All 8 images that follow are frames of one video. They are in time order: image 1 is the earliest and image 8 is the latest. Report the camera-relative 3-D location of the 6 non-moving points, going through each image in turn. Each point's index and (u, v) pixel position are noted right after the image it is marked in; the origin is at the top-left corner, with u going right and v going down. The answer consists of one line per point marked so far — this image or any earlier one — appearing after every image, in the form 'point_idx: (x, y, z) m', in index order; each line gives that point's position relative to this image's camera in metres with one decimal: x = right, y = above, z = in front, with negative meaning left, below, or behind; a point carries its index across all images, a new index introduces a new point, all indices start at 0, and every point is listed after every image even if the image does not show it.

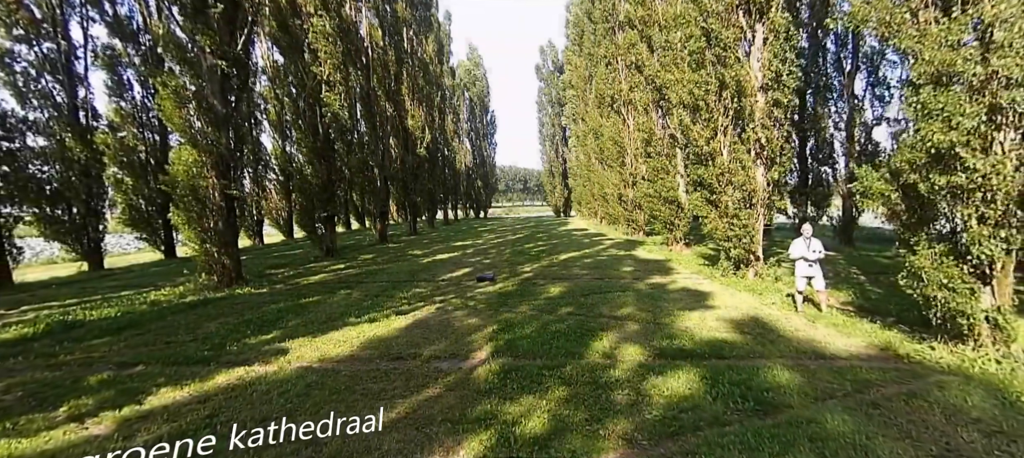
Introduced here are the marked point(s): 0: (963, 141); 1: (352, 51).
0: (+5.0, +1.0, +4.7) m
1: (-6.8, +7.6, +17.7) m
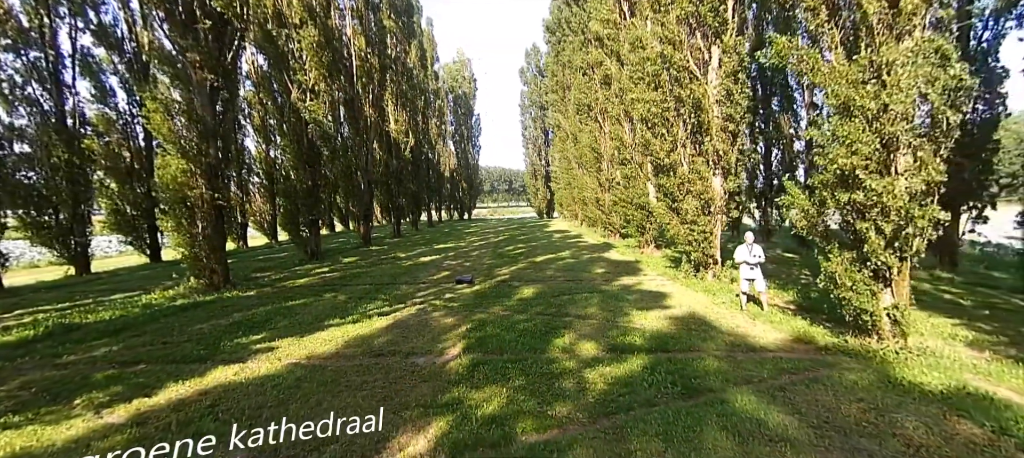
0: (+4.5, +0.8, +5.6) m
1: (-7.6, +7.4, +18.2) m
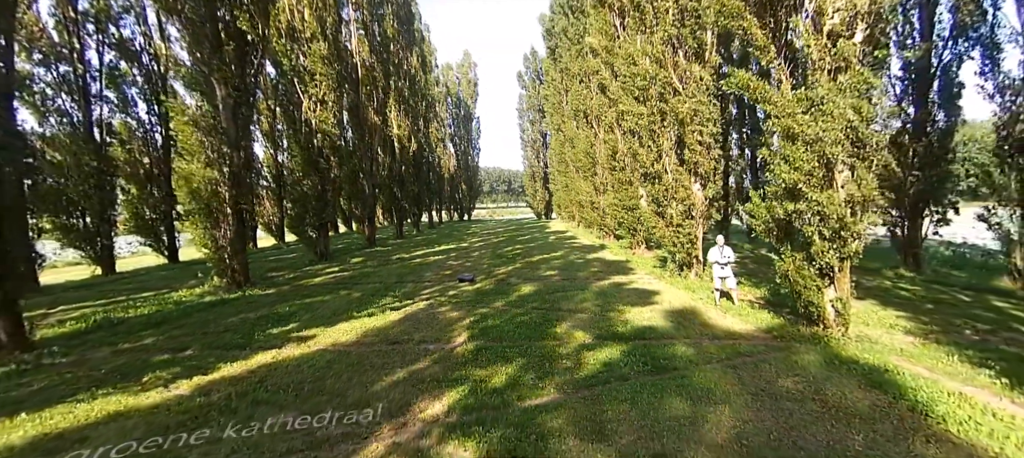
0: (+4.5, +0.8, +6.6) m
1: (-7.7, +7.3, +19.2) m
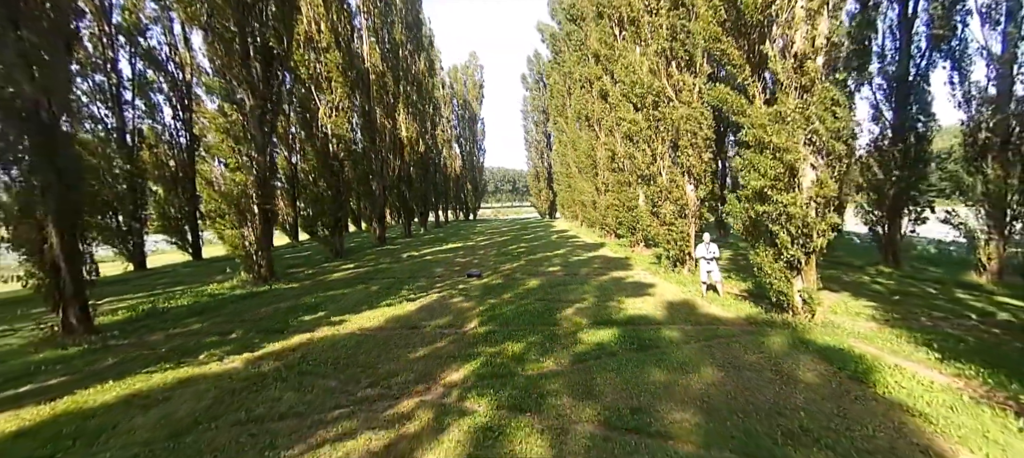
0: (+4.6, +0.8, +7.5) m
1: (-7.5, +7.4, +20.2) m
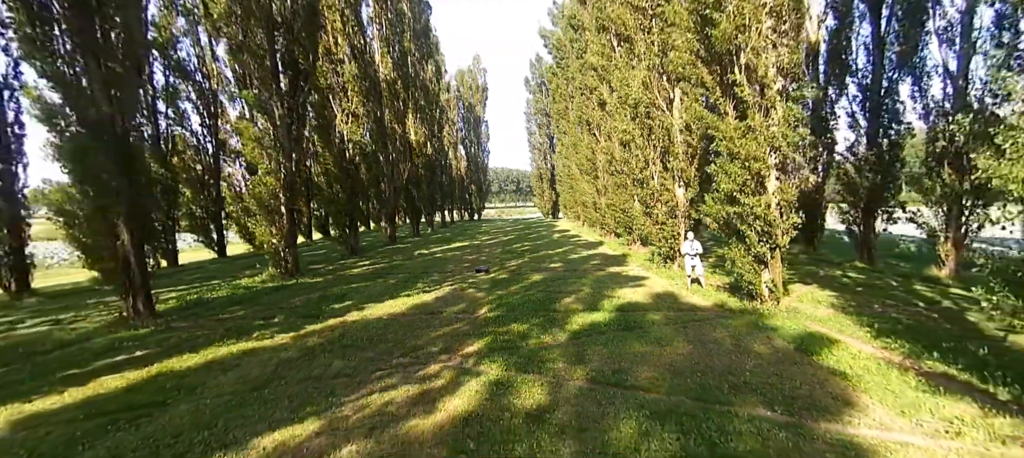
0: (+4.7, +0.8, +8.6) m
1: (-7.2, +7.4, +21.5) m
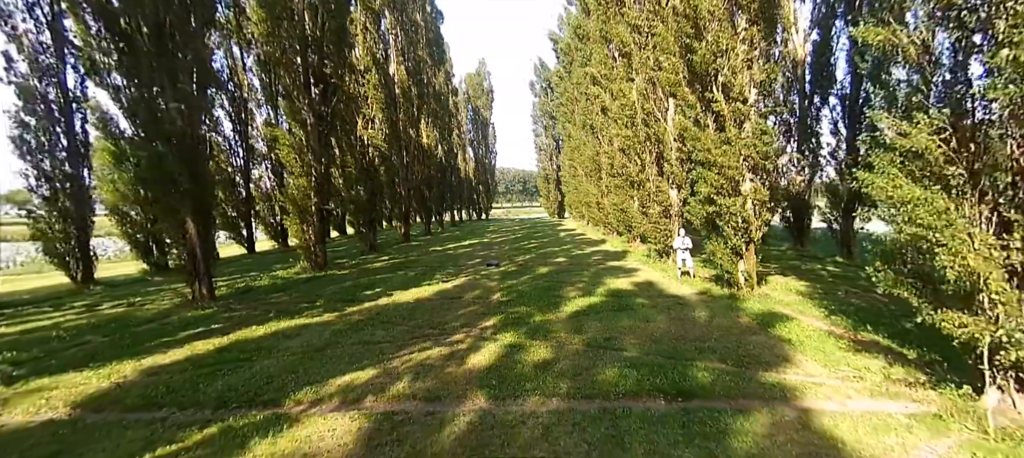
0: (+4.9, +0.9, +10.0) m
1: (-6.8, +7.5, +23.0) m
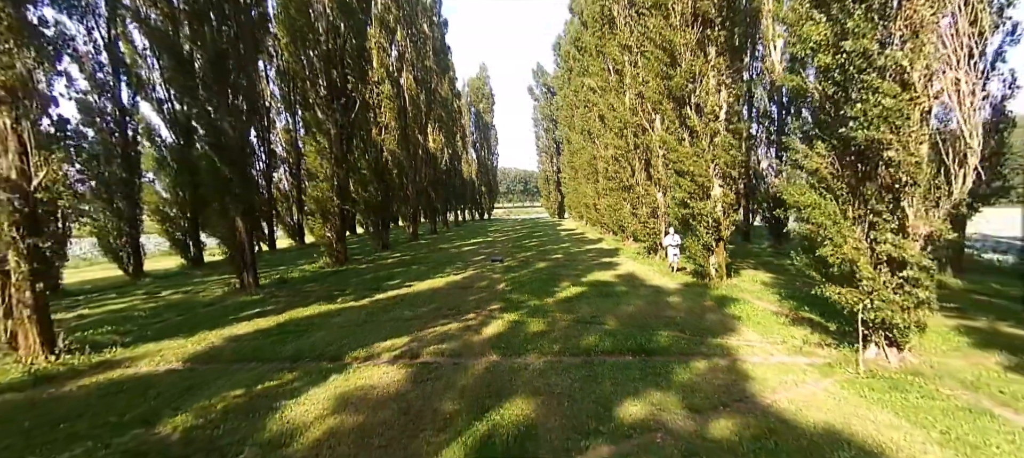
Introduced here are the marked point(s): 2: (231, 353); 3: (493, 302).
0: (+5.0, +0.9, +11.7) m
1: (-6.7, +7.5, +24.7) m
2: (-5.0, -2.2, +7.4) m
3: (-0.5, -1.8, +10.6) m
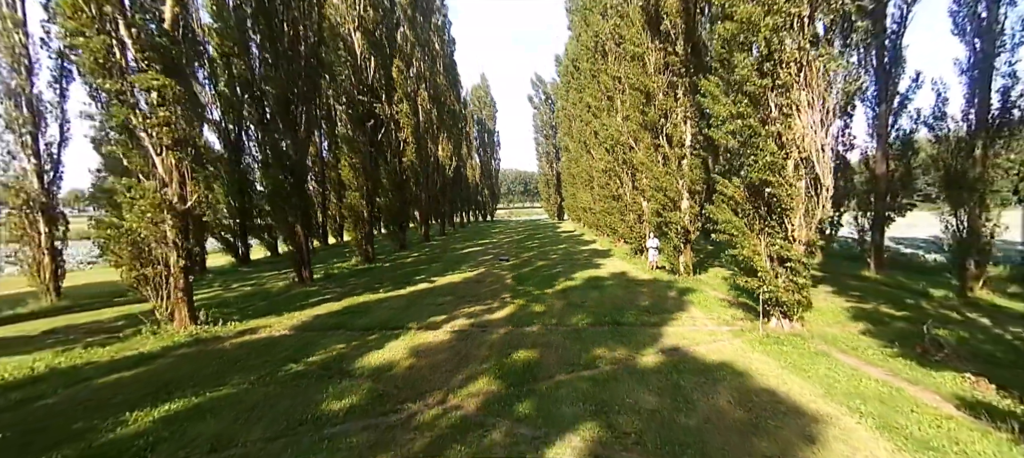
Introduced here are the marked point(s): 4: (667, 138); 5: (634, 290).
0: (+5.3, +0.7, +14.6) m
1: (-6.4, +7.4, +27.6) m
2: (-4.7, -2.4, +10.3) m
3: (-0.2, -2.0, +13.5) m
4: (+5.5, +3.2, +14.7) m
5: (+3.8, -1.9, +13.2) m
